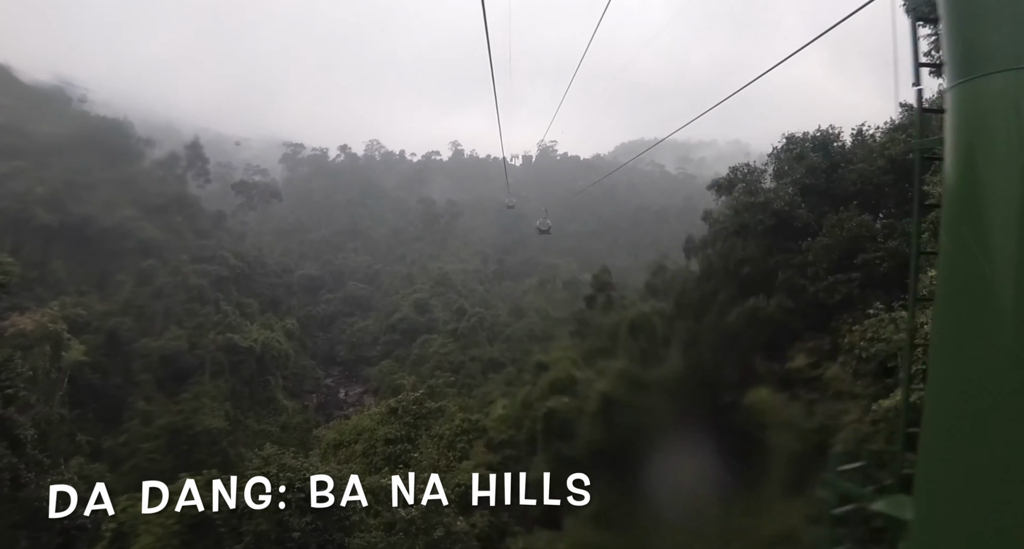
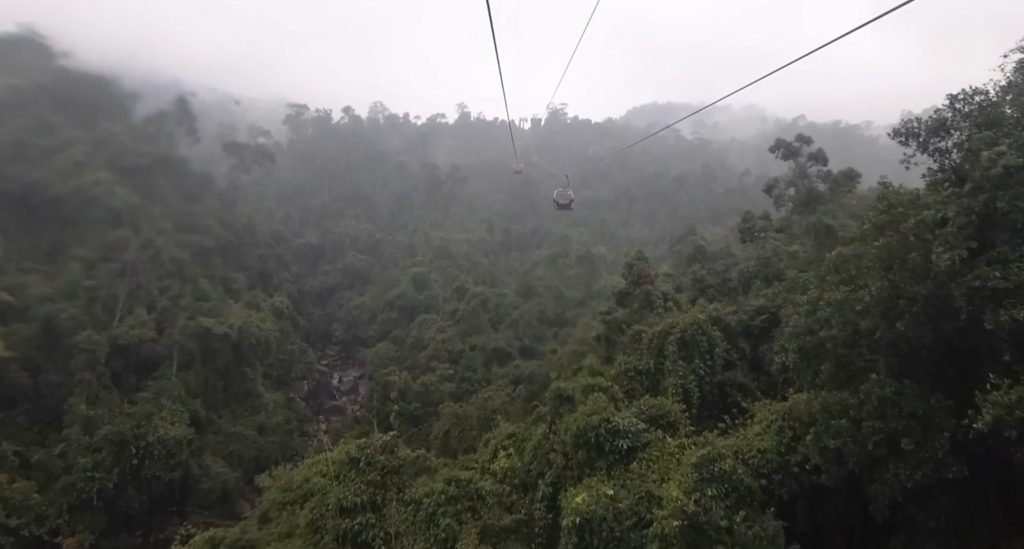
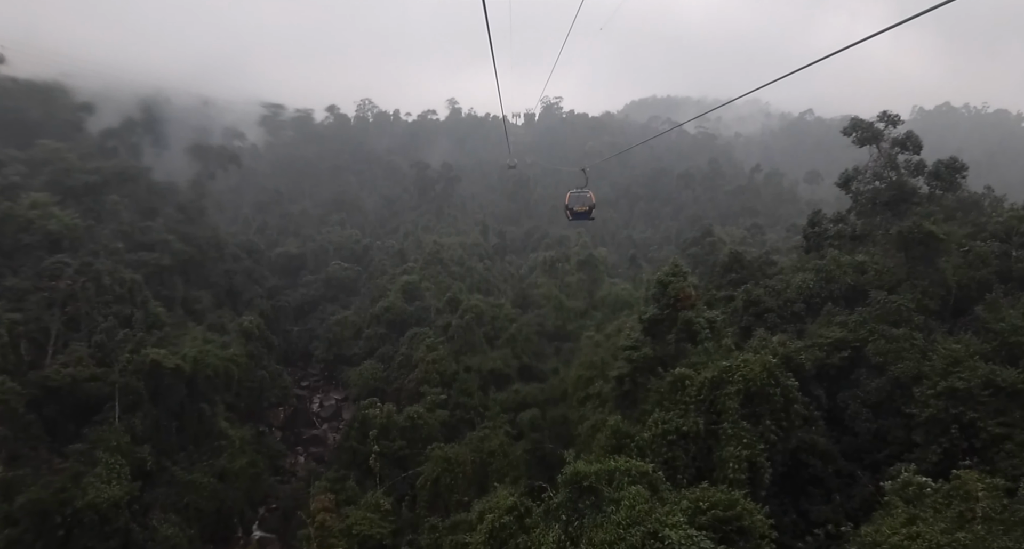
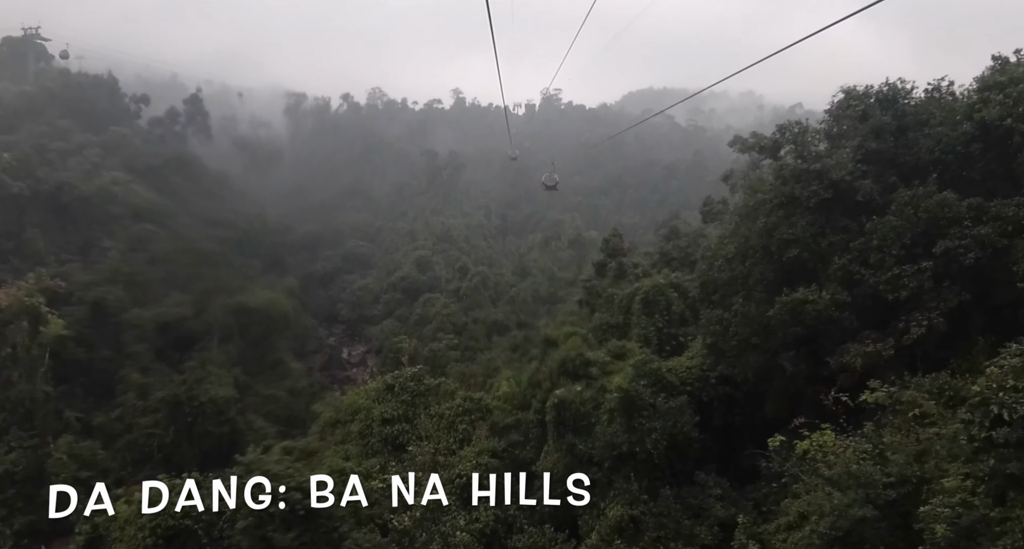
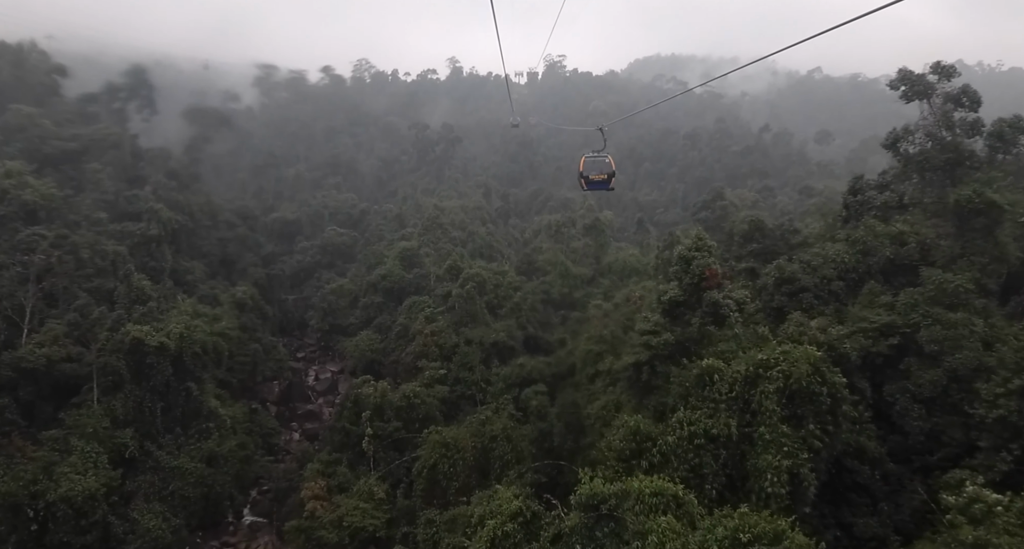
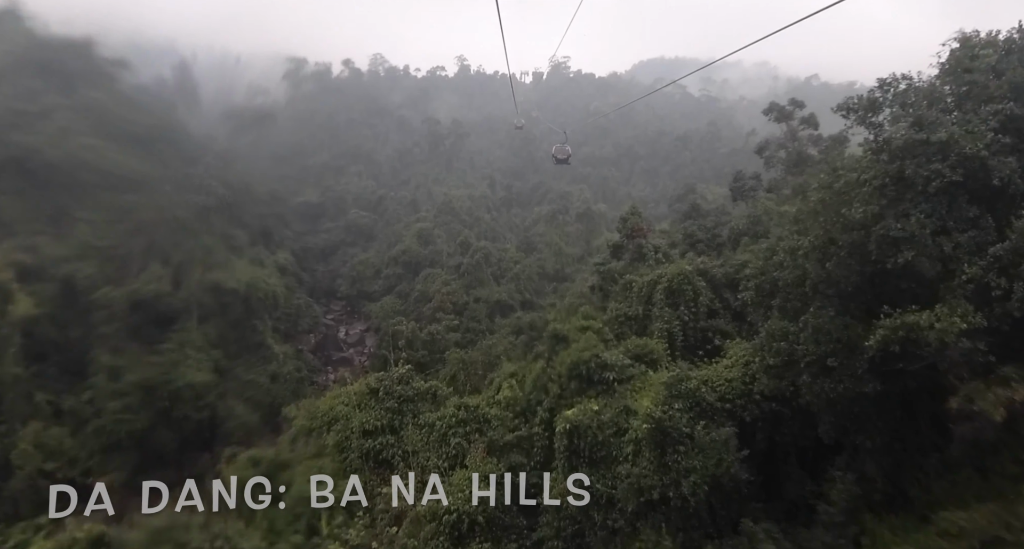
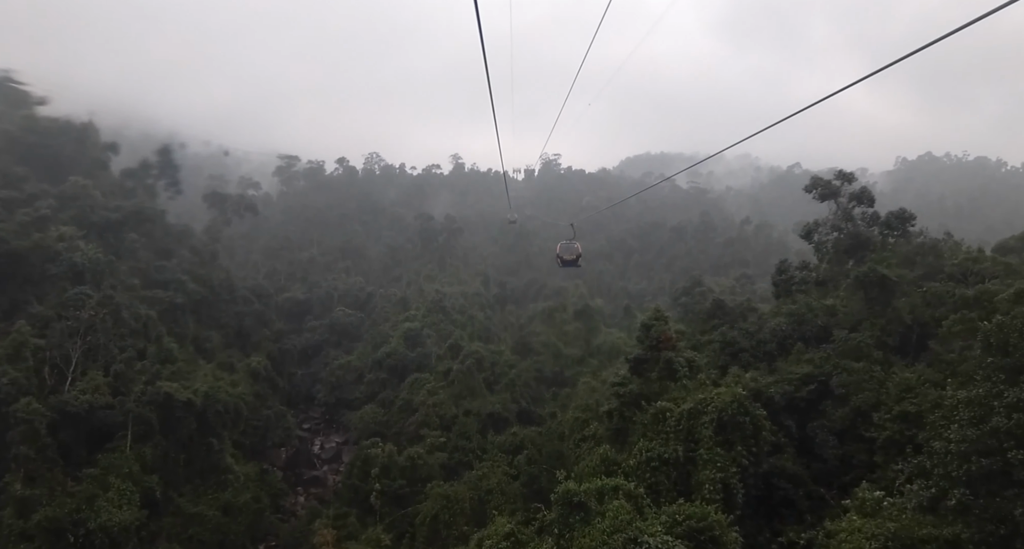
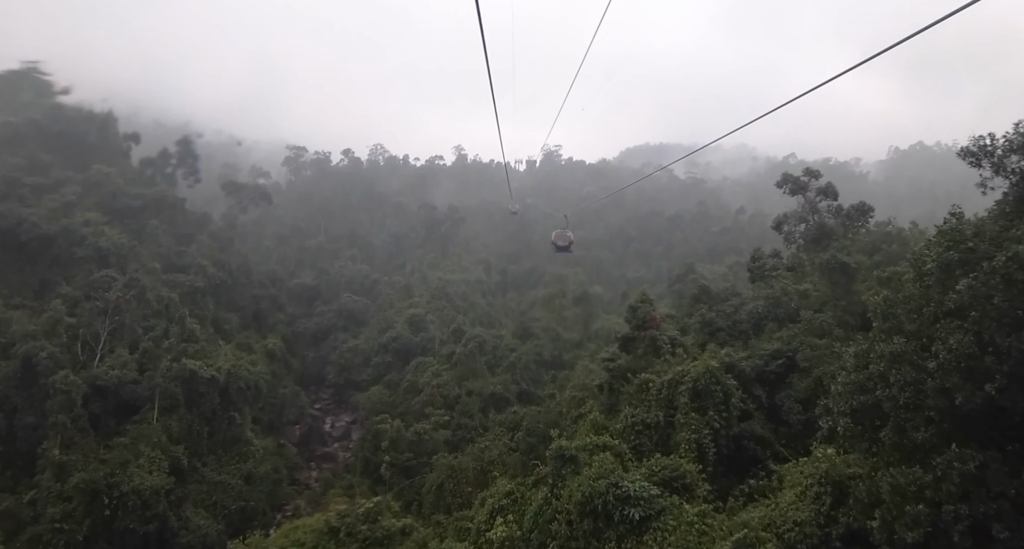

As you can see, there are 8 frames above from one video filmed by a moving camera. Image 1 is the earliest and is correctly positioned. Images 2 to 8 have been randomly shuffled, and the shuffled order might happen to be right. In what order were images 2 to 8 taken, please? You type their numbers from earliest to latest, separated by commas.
4, 6, 2, 8, 7, 3, 5
